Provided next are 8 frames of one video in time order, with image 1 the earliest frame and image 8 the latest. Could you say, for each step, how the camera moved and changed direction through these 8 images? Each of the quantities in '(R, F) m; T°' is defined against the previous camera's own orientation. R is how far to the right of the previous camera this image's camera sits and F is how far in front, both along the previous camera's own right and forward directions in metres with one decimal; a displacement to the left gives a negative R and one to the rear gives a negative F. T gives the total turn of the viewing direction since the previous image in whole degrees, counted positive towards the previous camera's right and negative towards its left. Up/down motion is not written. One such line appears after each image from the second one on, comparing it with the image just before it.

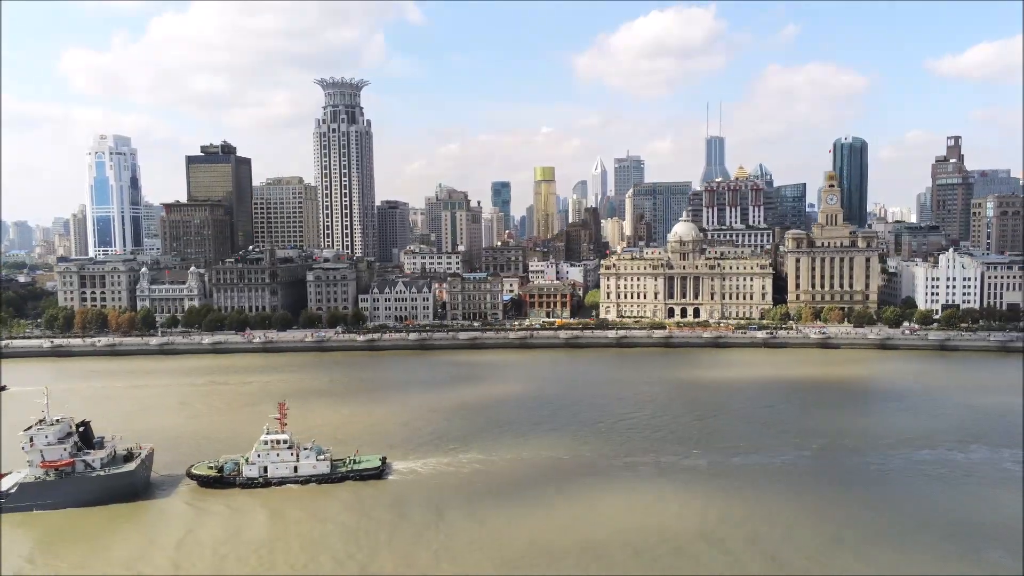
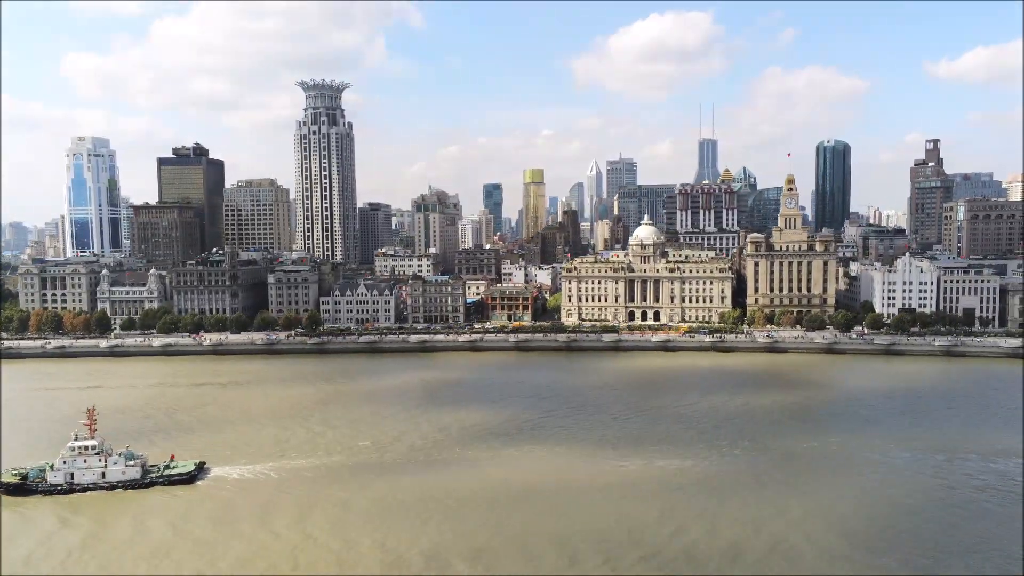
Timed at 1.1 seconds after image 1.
(+2.2, 0.0) m; 0°
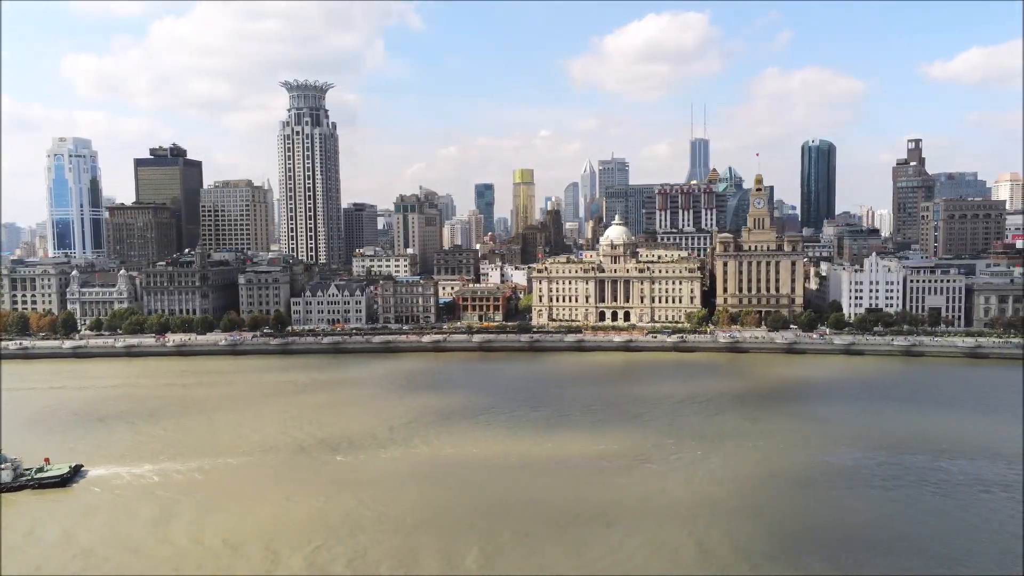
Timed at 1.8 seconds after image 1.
(+1.6, 0.0) m; 0°
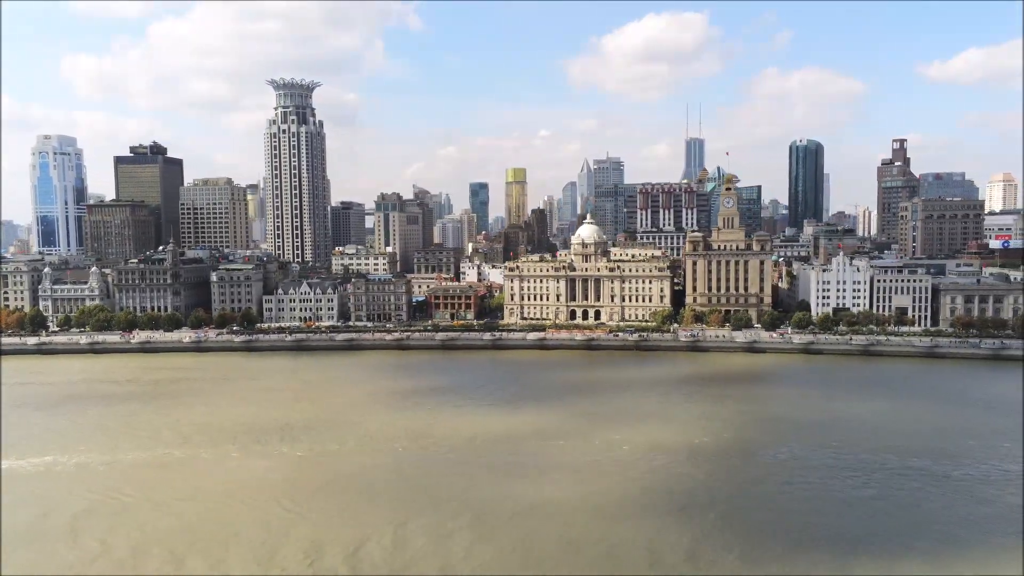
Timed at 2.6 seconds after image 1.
(+1.7, 0.0) m; 0°
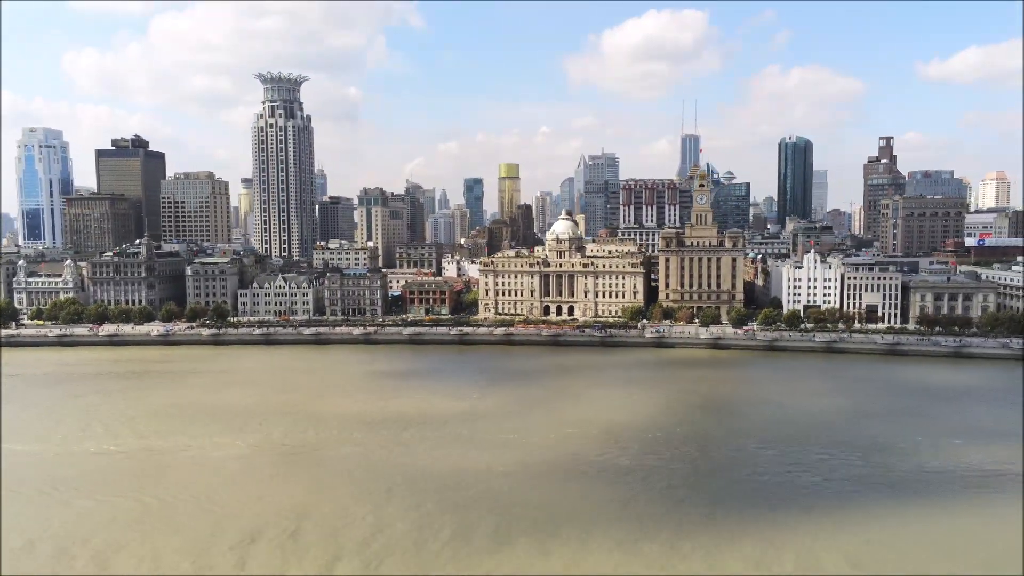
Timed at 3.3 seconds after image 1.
(+1.4, 0.0) m; 0°
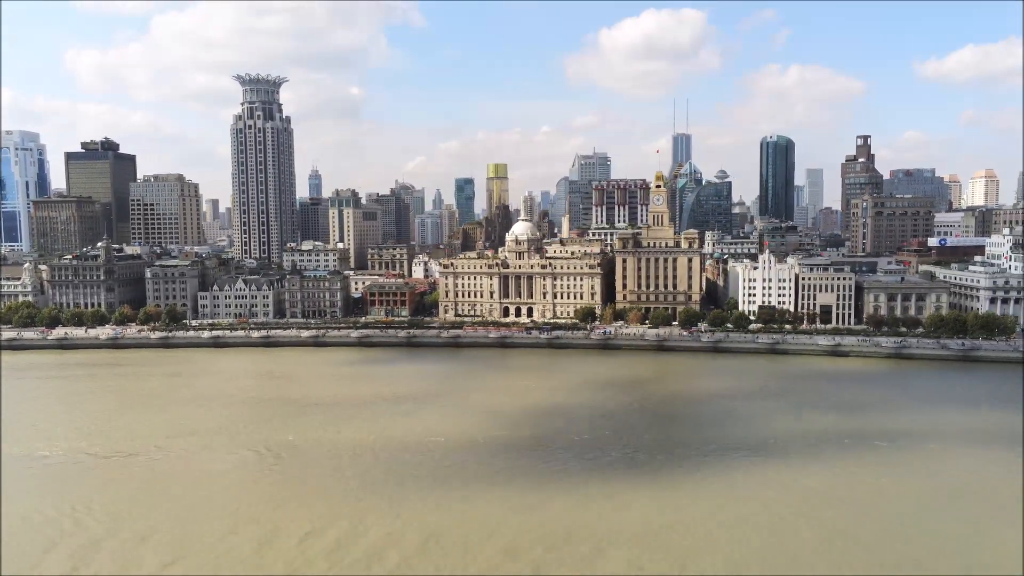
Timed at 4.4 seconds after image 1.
(+2.3, +0.1) m; 0°
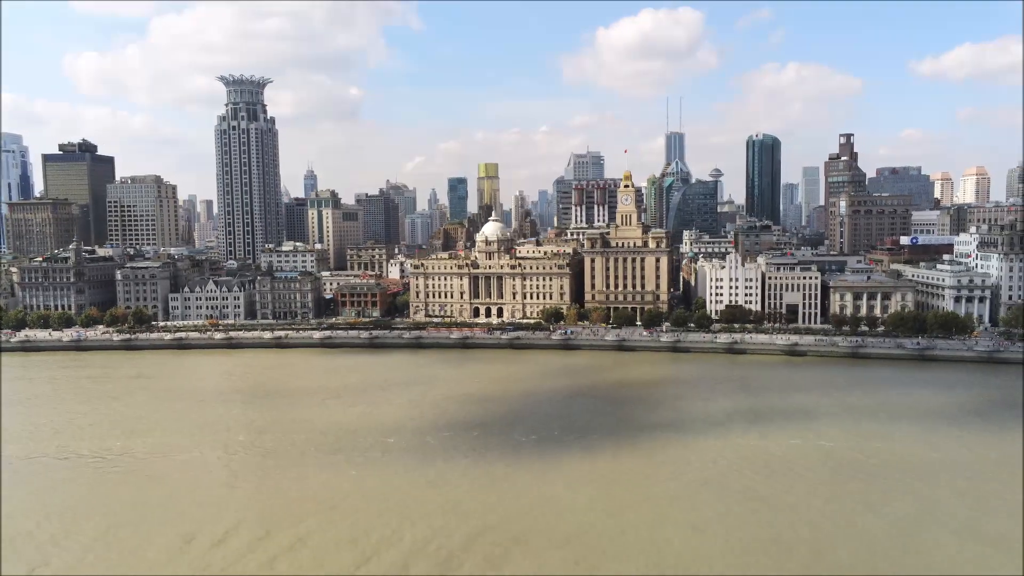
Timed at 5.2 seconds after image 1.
(+1.6, 0.0) m; 0°
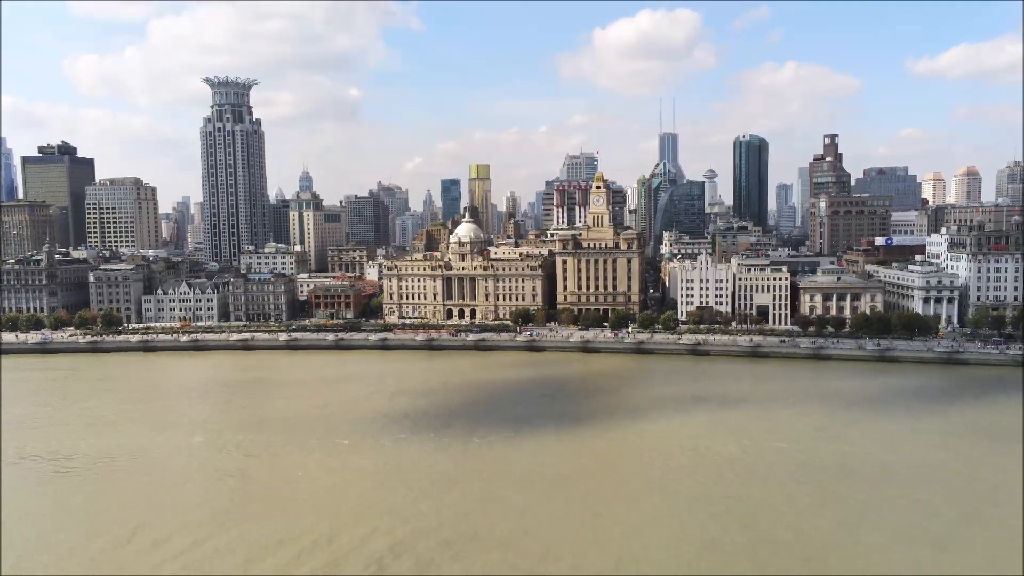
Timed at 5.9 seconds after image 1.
(+1.4, +0.1) m; 0°
